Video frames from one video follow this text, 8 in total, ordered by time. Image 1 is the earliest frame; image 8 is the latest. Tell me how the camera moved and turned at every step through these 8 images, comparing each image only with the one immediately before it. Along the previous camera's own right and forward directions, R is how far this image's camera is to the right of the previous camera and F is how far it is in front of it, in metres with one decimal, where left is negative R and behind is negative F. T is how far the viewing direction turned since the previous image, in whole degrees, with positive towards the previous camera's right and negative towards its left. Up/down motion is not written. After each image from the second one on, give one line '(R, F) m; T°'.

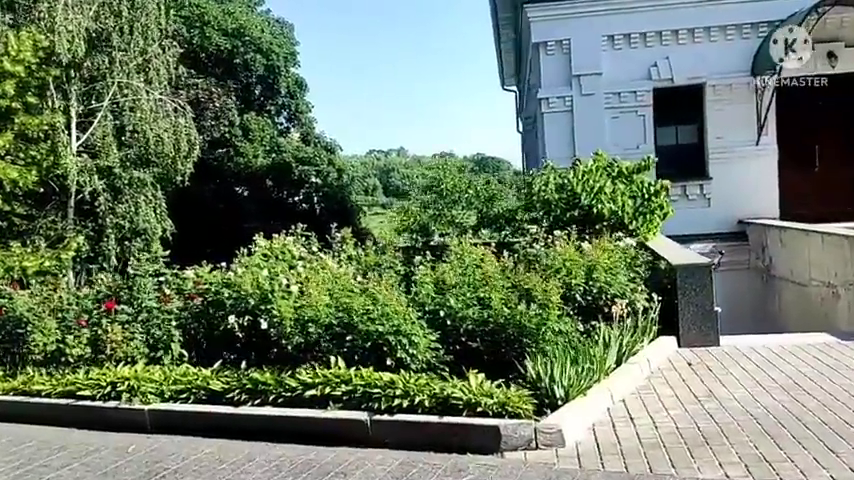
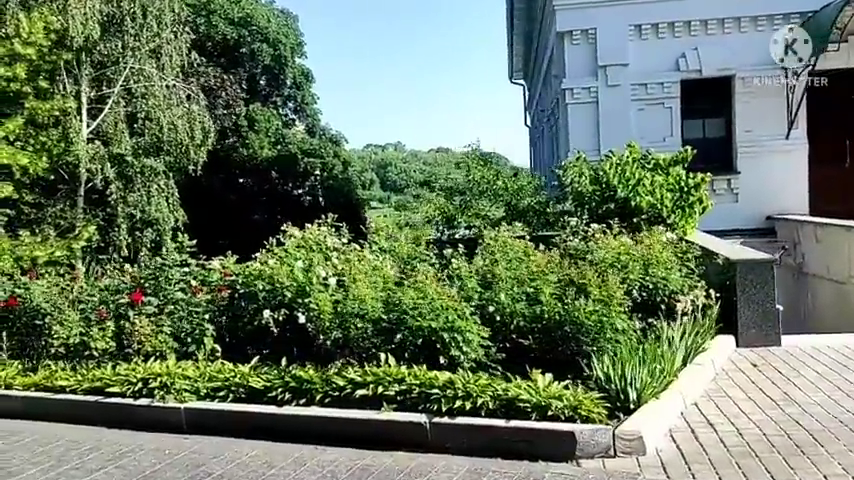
(-0.4, +0.3) m; 0°
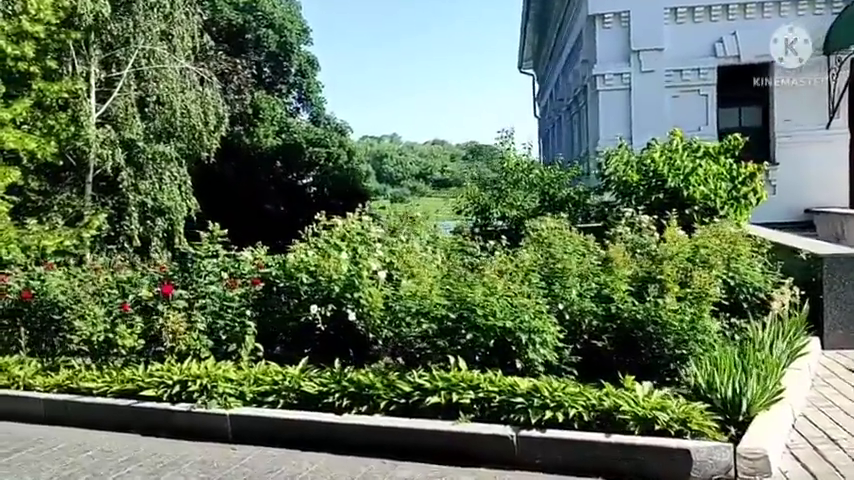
(-0.5, +0.5) m; 0°
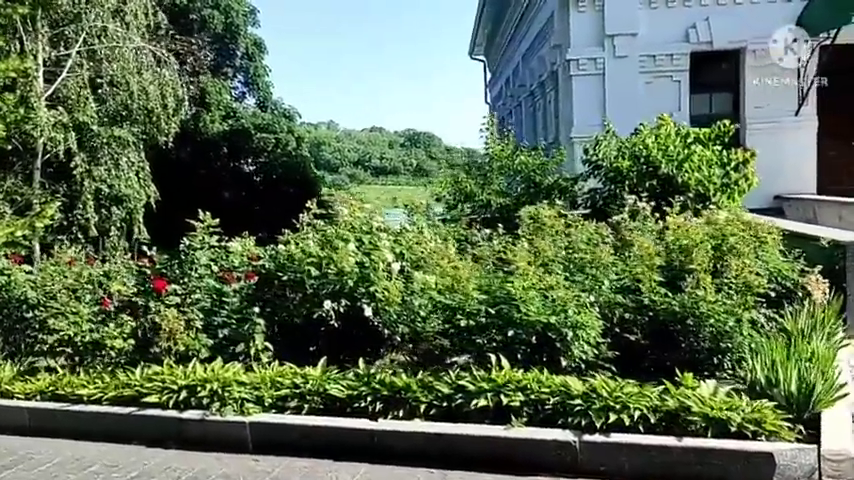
(-0.5, +0.4) m; +5°
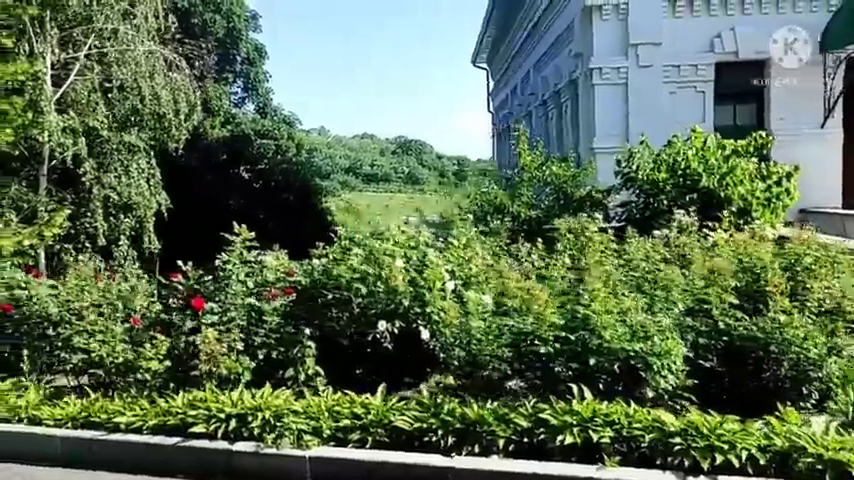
(-0.4, +0.3) m; +1°
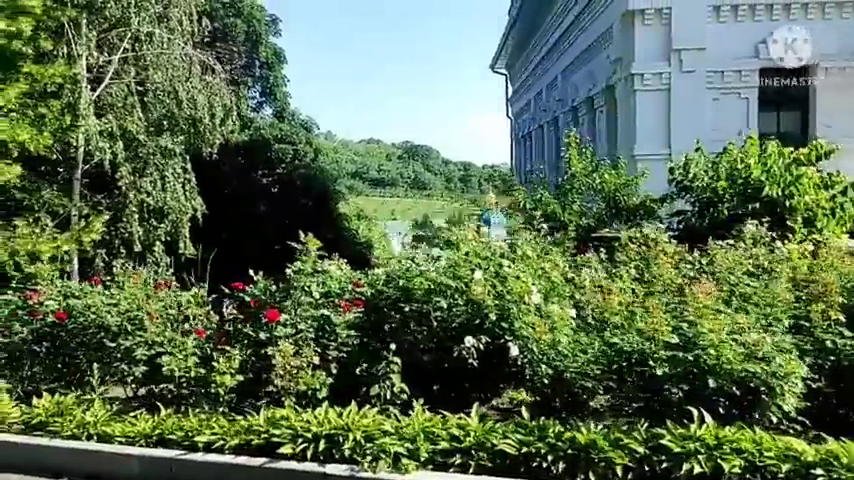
(-0.5, +0.2) m; 0°
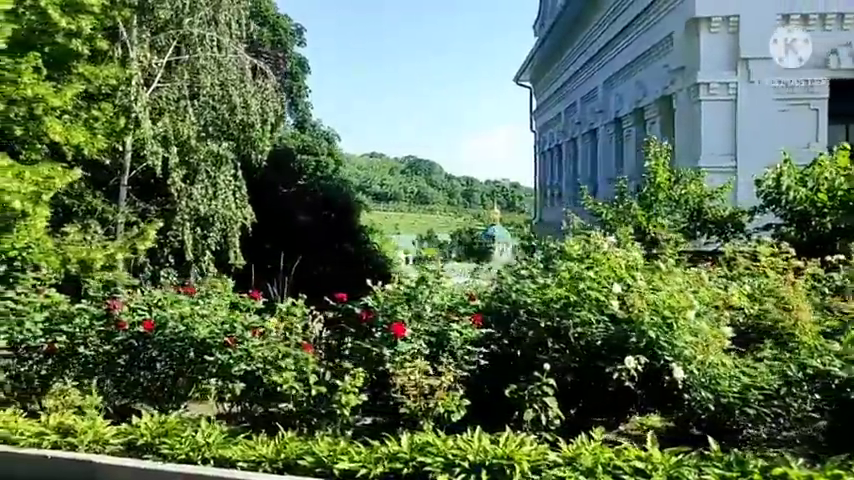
(-0.8, +0.4) m; 0°
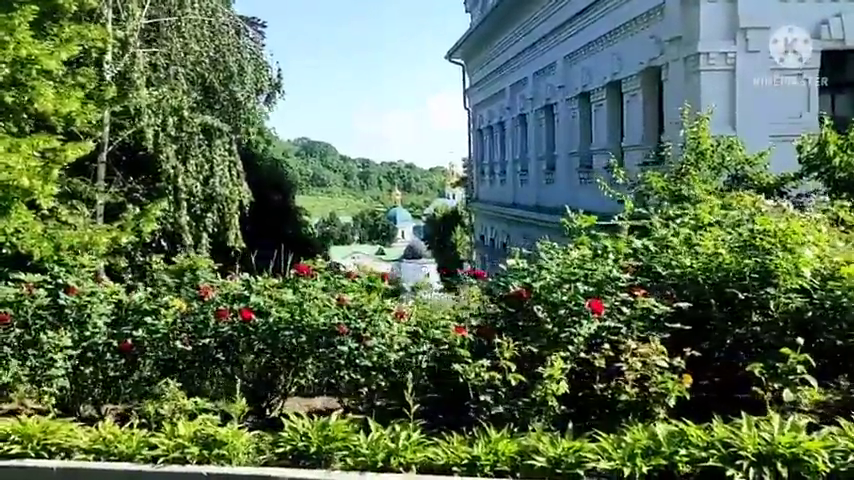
(-1.5, +0.7) m; +7°
